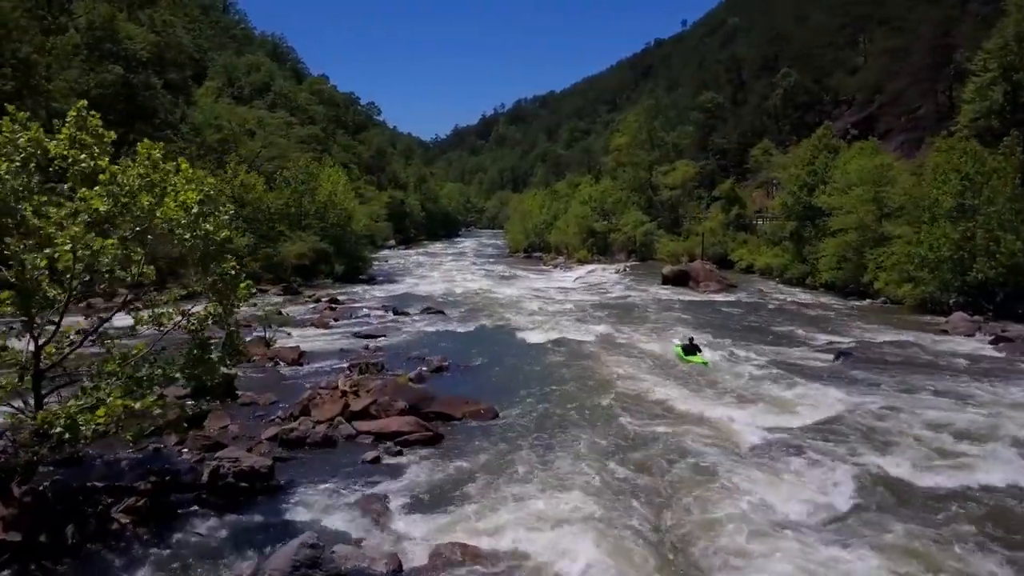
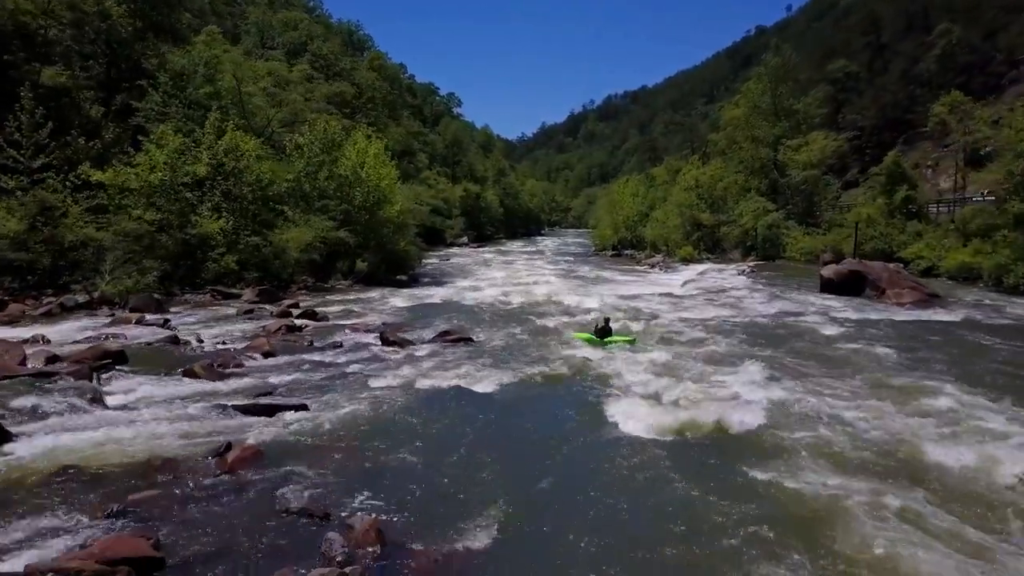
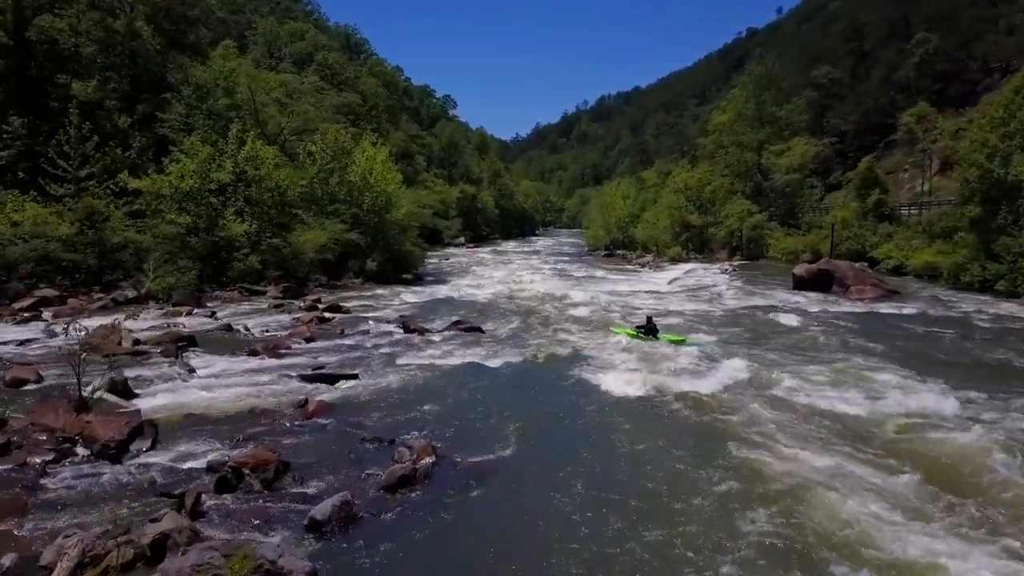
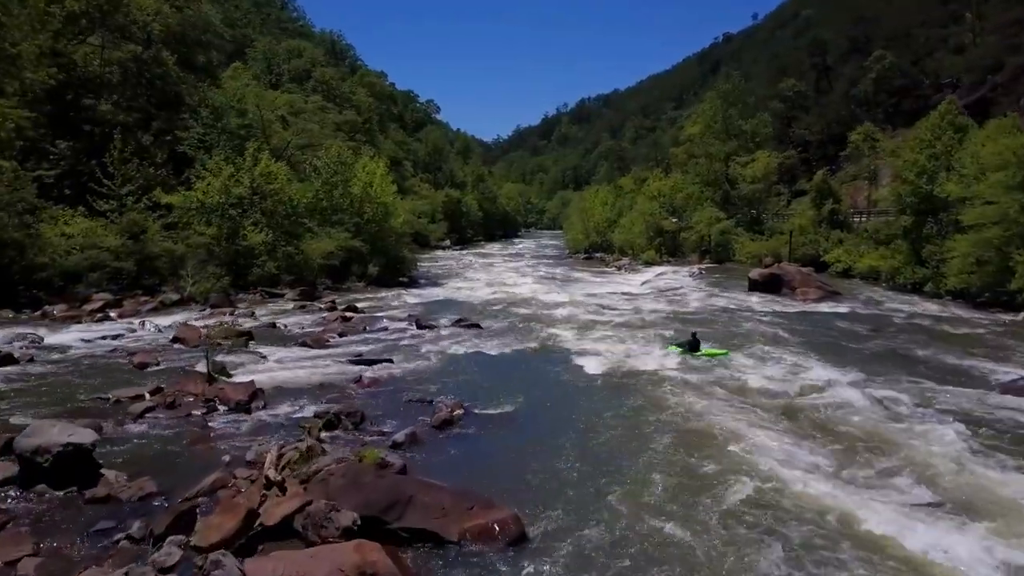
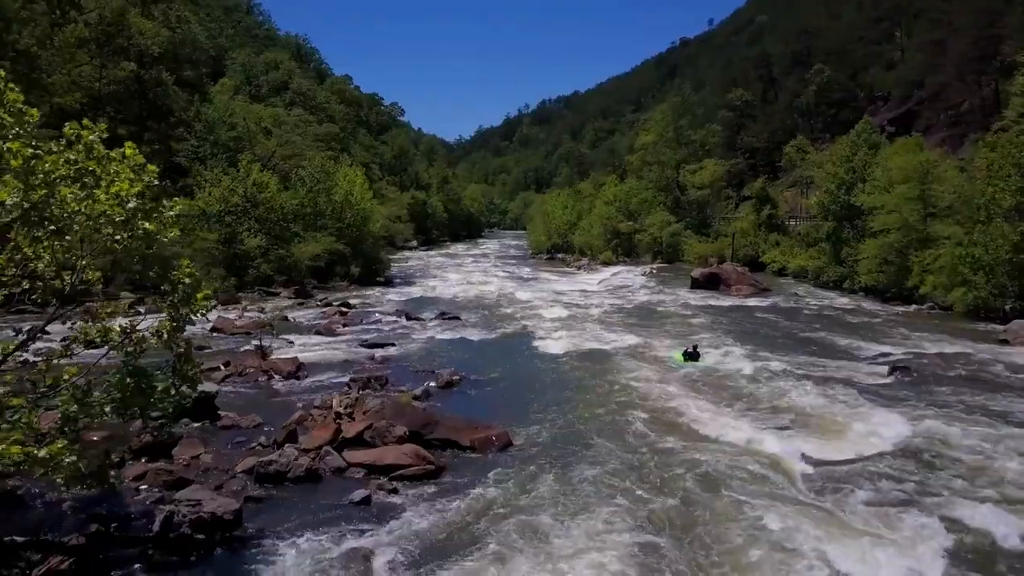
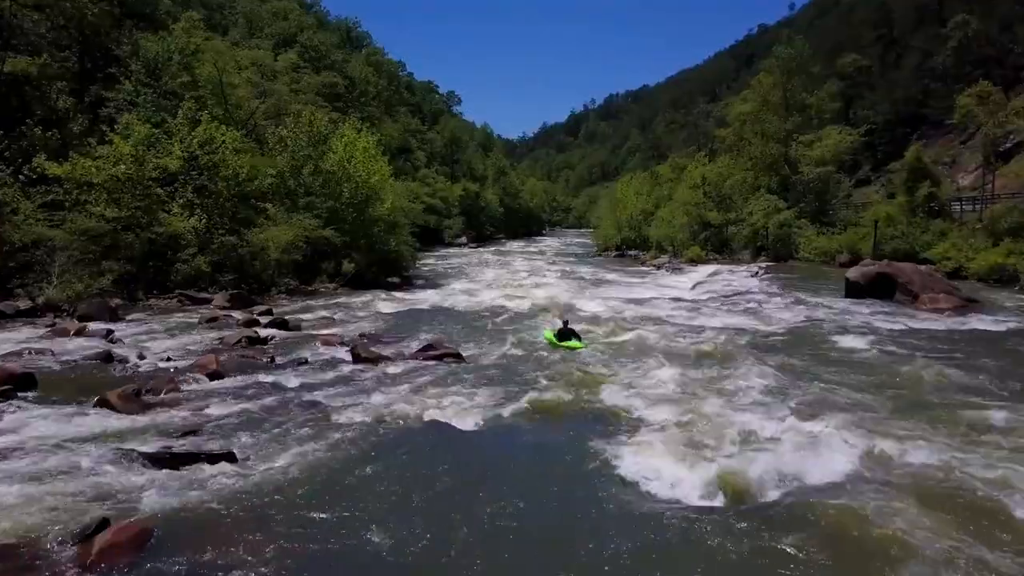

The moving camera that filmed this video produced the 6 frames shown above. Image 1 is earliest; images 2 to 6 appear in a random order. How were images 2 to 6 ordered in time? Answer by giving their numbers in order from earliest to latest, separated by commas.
5, 4, 3, 2, 6
